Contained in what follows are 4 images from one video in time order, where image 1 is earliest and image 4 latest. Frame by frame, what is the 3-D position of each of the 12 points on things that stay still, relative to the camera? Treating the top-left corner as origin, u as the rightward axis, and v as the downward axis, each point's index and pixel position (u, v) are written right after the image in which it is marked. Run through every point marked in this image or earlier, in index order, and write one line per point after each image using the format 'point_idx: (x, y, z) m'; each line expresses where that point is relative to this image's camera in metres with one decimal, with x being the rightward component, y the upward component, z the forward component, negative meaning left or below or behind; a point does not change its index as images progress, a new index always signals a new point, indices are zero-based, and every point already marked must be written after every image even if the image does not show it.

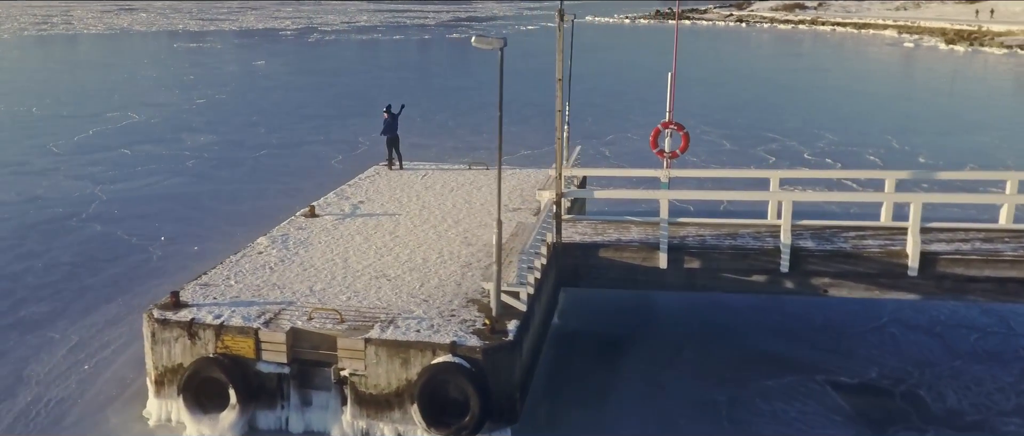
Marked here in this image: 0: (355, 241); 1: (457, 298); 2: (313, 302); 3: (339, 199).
0: (-1.5, -0.2, +7.8) m
1: (-0.4, -0.6, +6.3) m
2: (-1.5, -0.7, +6.2) m
3: (-2.0, +0.2, +9.3) m
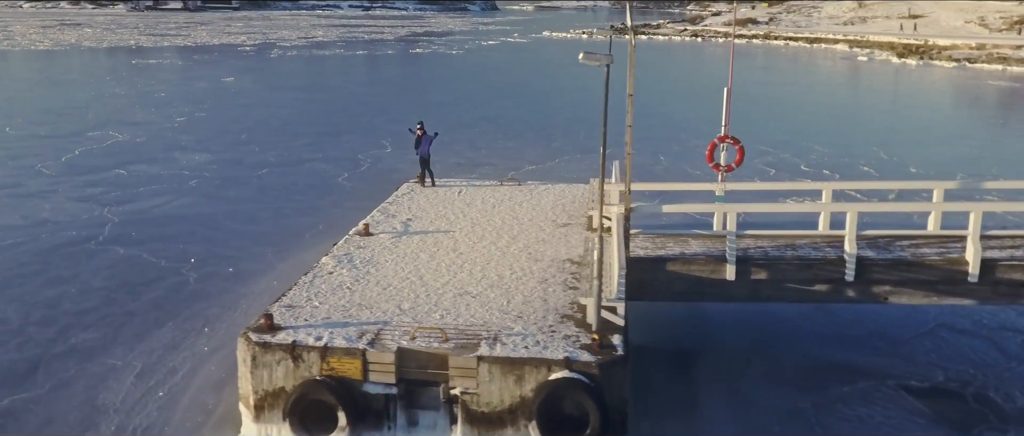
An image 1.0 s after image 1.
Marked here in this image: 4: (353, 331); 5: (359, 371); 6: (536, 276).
0: (-0.9, -0.4, +7.8) m
1: (+0.3, -0.8, +6.4) m
2: (-0.8, -0.8, +6.2) m
3: (-1.5, 0.0, +9.2) m
4: (-1.2, -0.9, +6.0) m
5: (-1.1, -1.1, +5.7) m
6: (+0.2, -0.5, +7.2) m
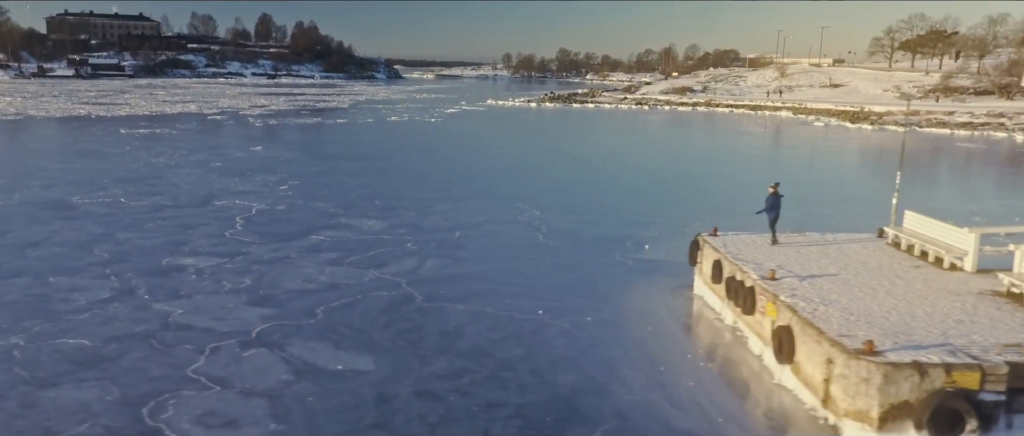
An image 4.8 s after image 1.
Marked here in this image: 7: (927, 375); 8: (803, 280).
0: (+3.9, -0.9, +9.0) m
1: (+5.3, -1.1, +7.8) m
2: (+4.2, -1.2, +7.4) m
3: (+3.2, -0.6, +10.4) m
4: (+3.9, -1.2, +7.2) m
5: (+4.0, -1.4, +6.9) m
6: (+5.1, -1.0, +8.6) m
7: (+3.6, -1.4, +6.9) m
8: (+3.5, -0.7, +9.6) m
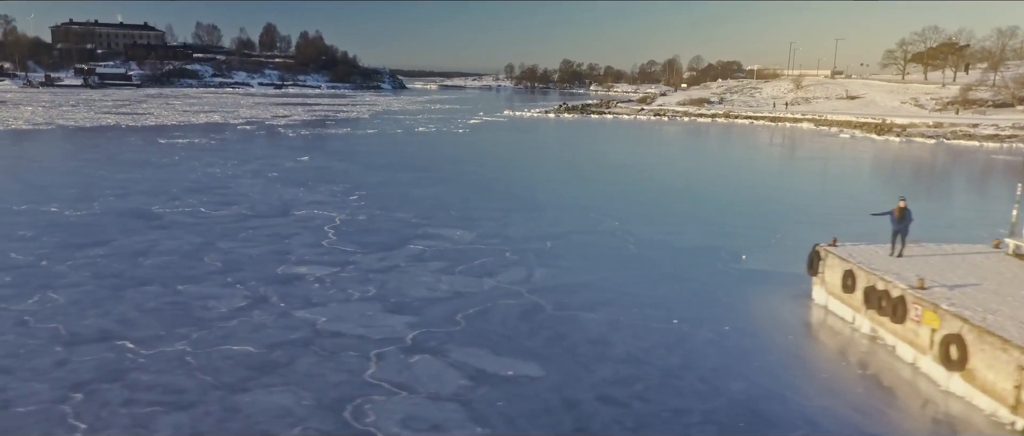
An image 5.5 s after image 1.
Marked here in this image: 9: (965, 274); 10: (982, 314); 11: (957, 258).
0: (+5.9, -1.0, +9.2) m
1: (+7.2, -1.2, +8.0) m
2: (+6.2, -1.3, +7.7) m
3: (+5.1, -0.7, +10.6) m
4: (+5.8, -1.3, +7.4) m
5: (+5.9, -1.5, +7.1) m
6: (+7.0, -1.1, +8.8) m
7: (+5.5, -1.5, +7.1) m
8: (+5.4, -0.9, +9.8) m
9: (+6.1, -0.7, +10.7) m
10: (+5.2, -1.1, +8.8) m
11: (+6.5, -0.6, +11.7) m
